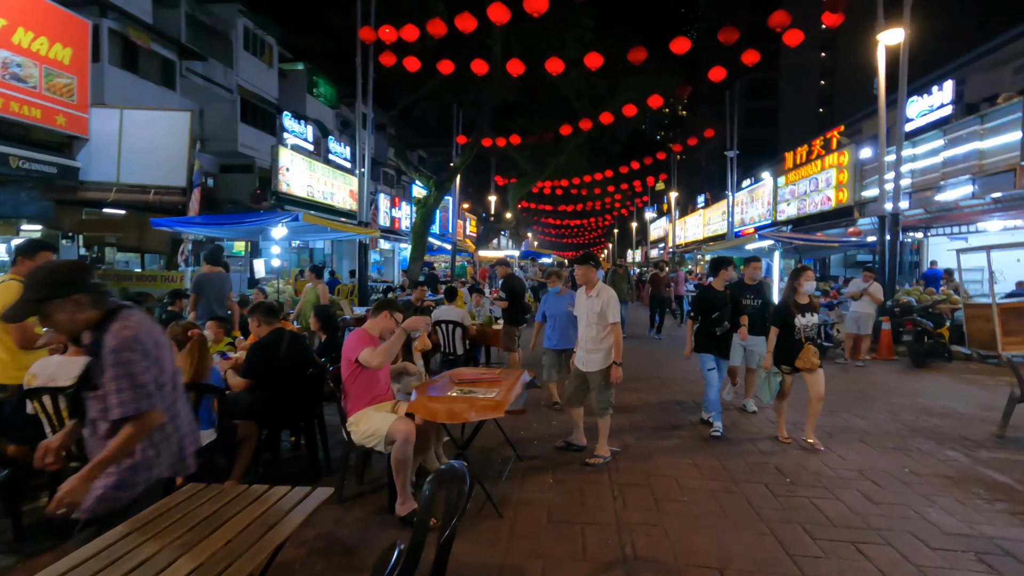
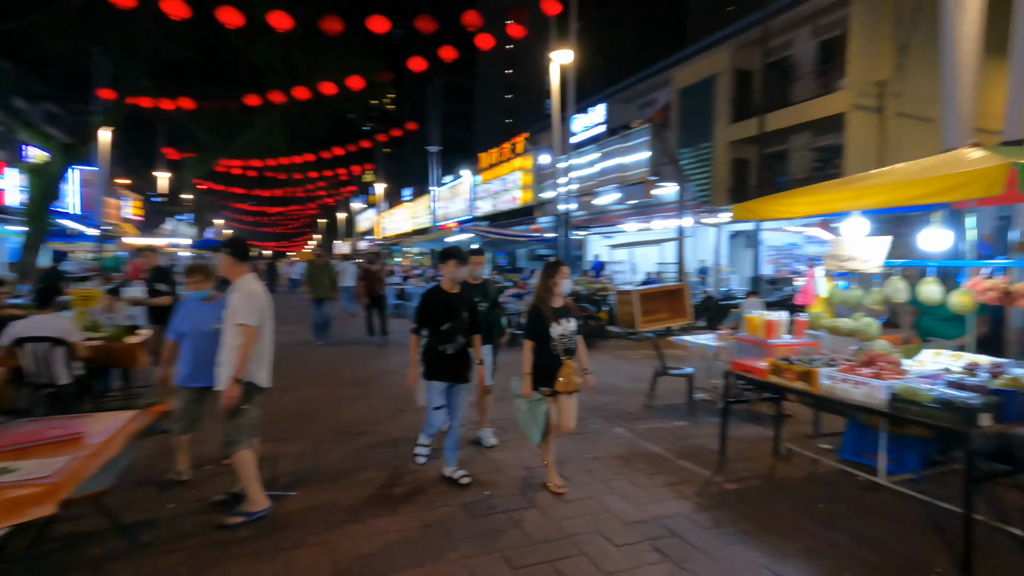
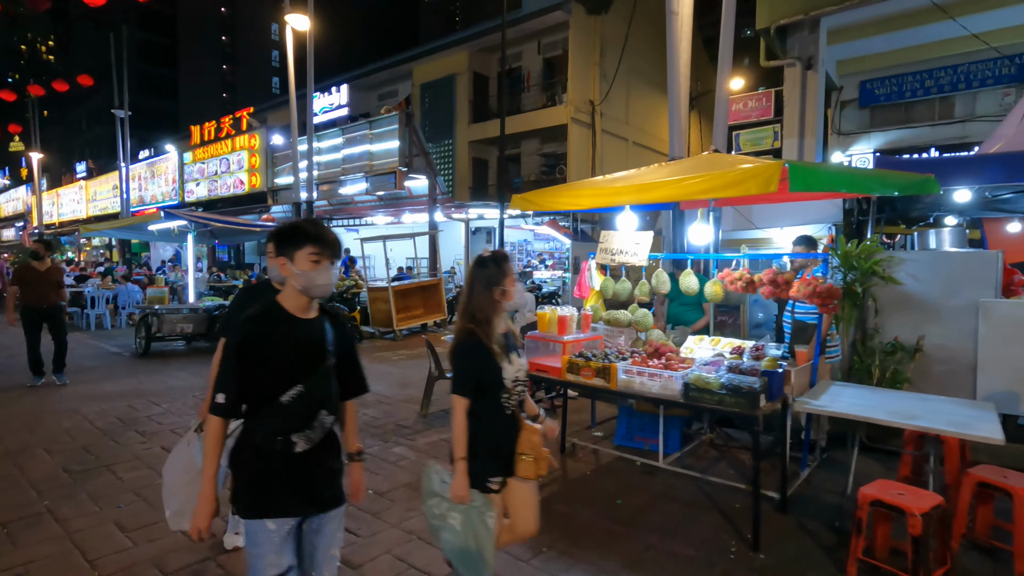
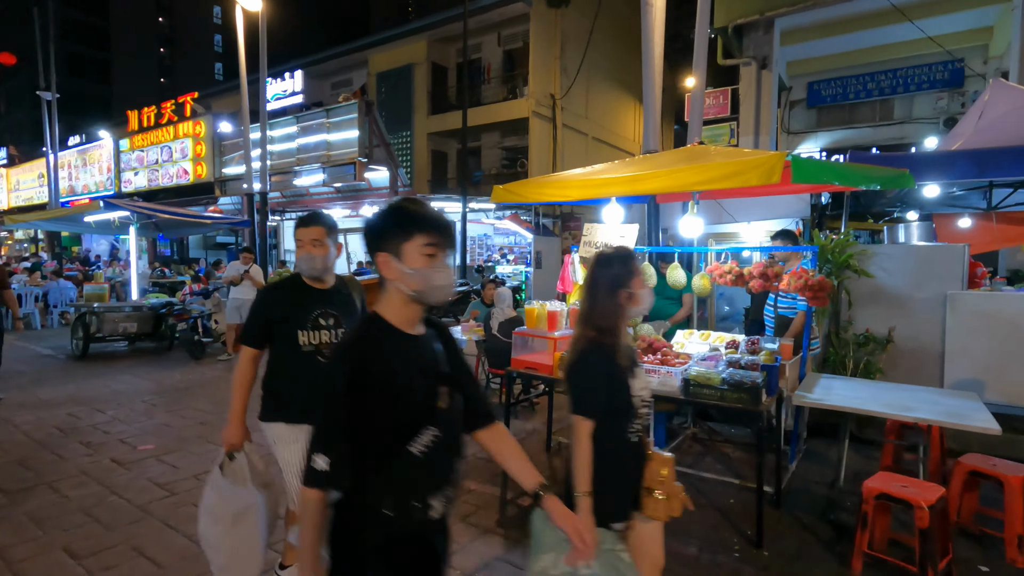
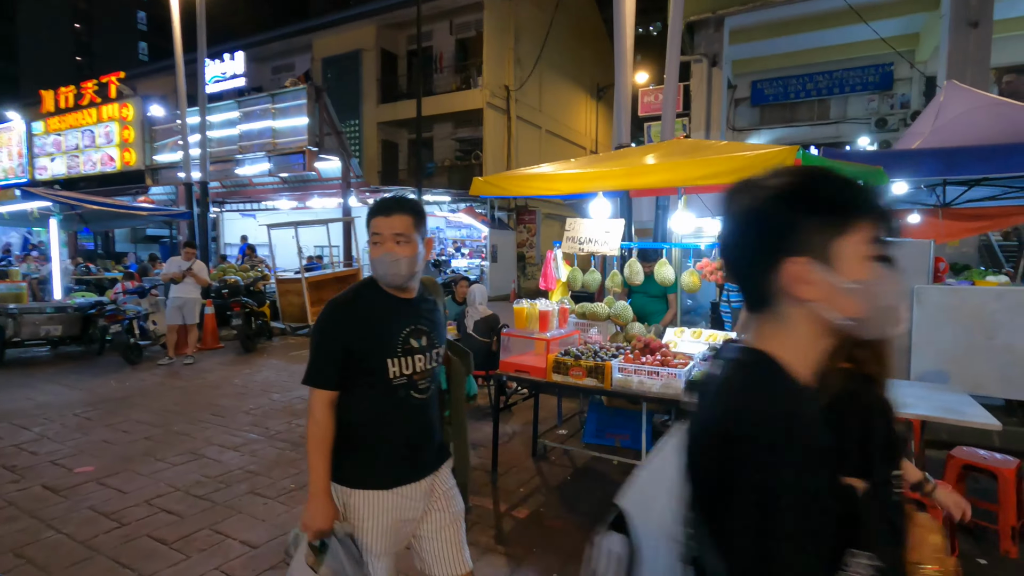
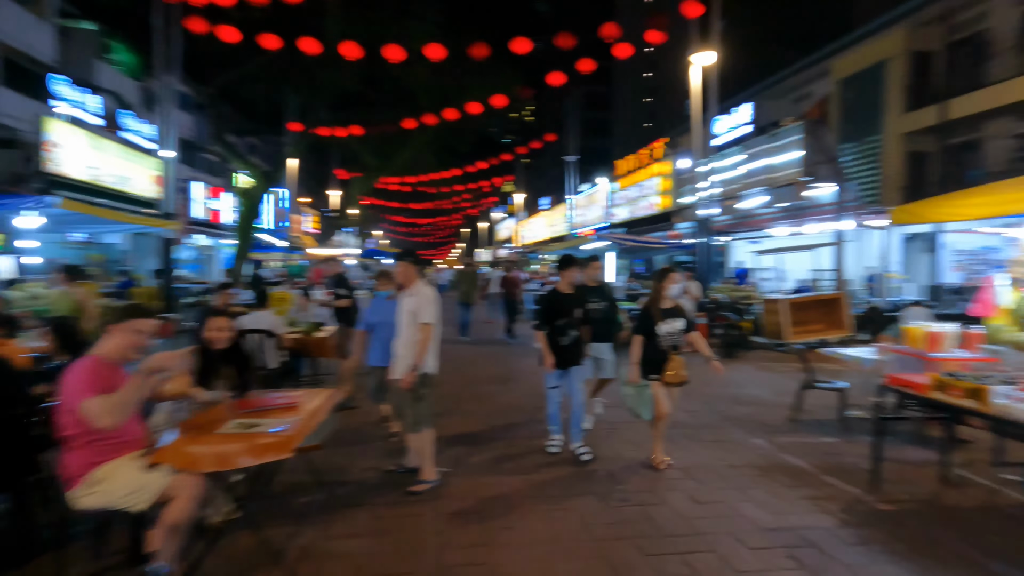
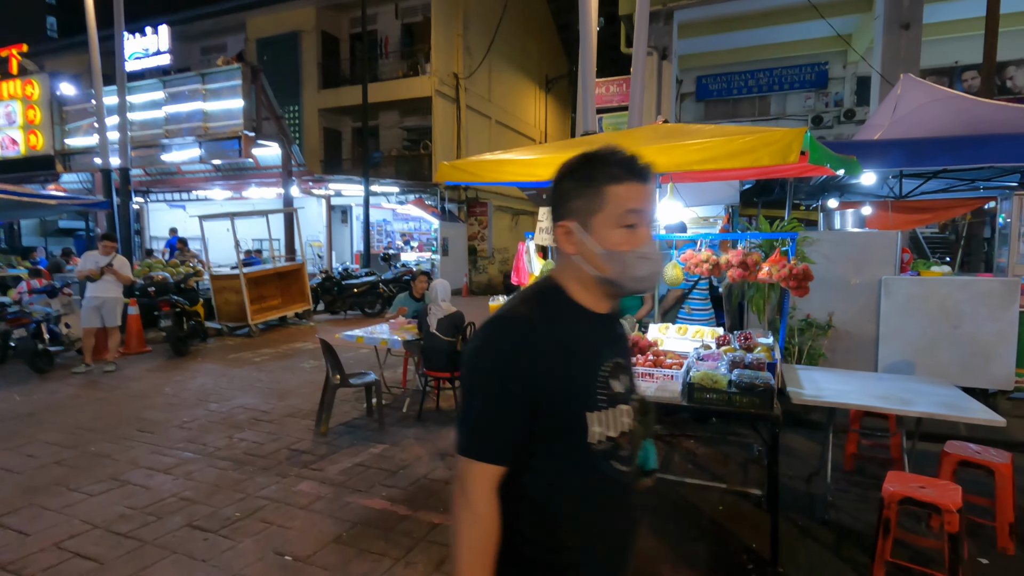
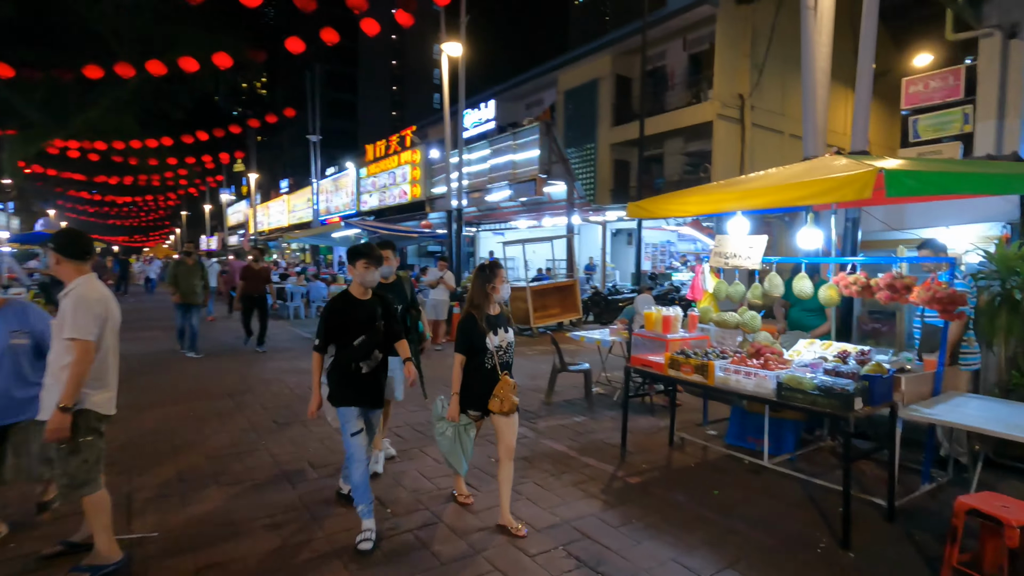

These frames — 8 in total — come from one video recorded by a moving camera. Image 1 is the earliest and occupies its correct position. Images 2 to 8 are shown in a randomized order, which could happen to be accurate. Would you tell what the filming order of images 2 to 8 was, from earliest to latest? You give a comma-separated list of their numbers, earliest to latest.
6, 2, 8, 3, 4, 5, 7
